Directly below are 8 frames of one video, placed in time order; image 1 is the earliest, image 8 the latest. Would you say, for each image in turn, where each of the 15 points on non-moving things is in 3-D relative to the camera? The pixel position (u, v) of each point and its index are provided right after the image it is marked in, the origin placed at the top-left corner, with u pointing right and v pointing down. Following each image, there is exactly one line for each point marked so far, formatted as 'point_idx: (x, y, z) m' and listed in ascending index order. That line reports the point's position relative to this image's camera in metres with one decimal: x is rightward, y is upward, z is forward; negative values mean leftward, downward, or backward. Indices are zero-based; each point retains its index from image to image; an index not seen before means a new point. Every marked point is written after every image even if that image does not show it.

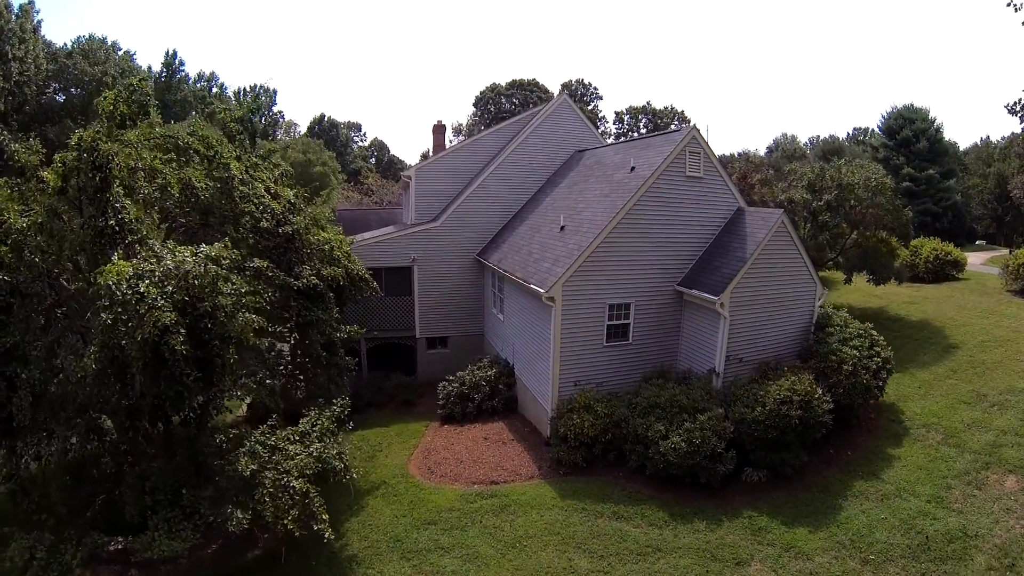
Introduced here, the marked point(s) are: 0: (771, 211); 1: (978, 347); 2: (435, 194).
0: (+5.9, +1.7, +11.8) m
1: (+14.8, -2.0, +16.9) m
2: (-2.8, +3.6, +19.0) m
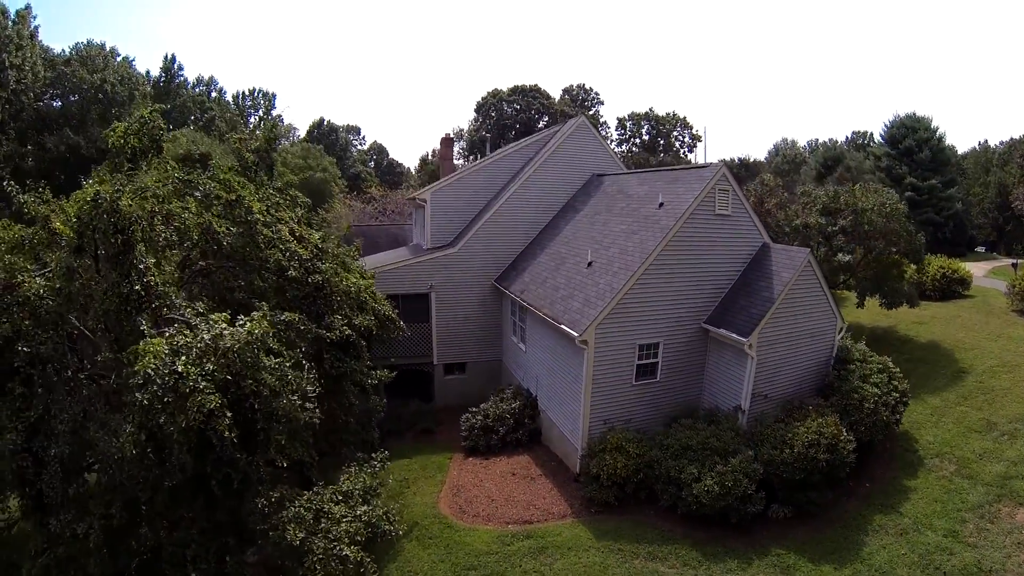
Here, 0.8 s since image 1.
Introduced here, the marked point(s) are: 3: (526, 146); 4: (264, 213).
0: (+6.6, +0.9, +11.9) m
1: (+15.5, -2.8, +17.1) m
2: (-2.2, +2.7, +19.1) m
3: (+0.7, +5.4, +19.3) m
4: (-4.8, +1.5, +9.1) m
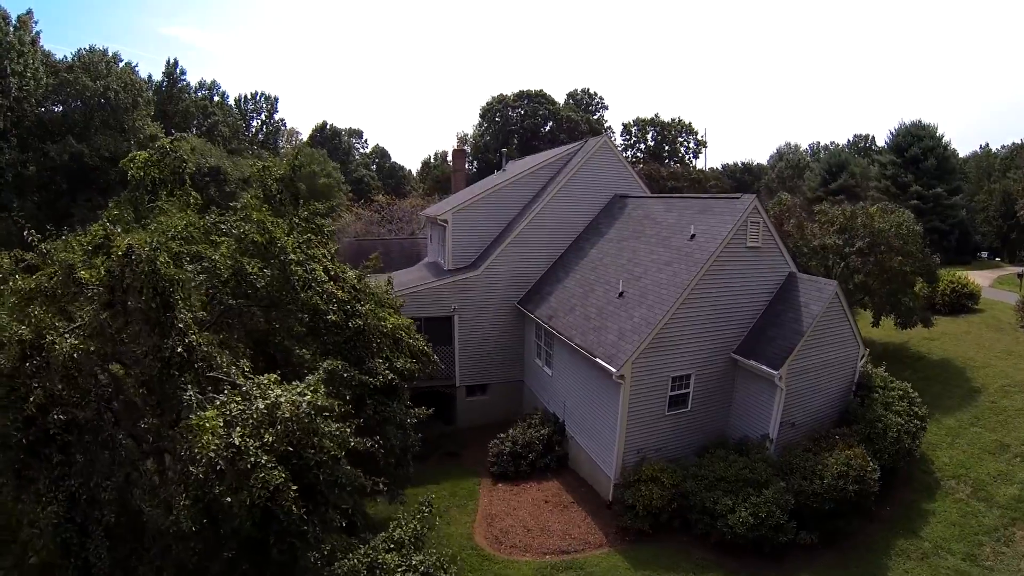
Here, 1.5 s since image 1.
0: (+7.4, +0.1, +12.2) m
1: (+16.2, -3.4, +17.4) m
2: (-1.4, +1.9, +19.3) m
3: (+1.4, +4.6, +19.5) m
4: (-4.0, +0.7, +9.4) m
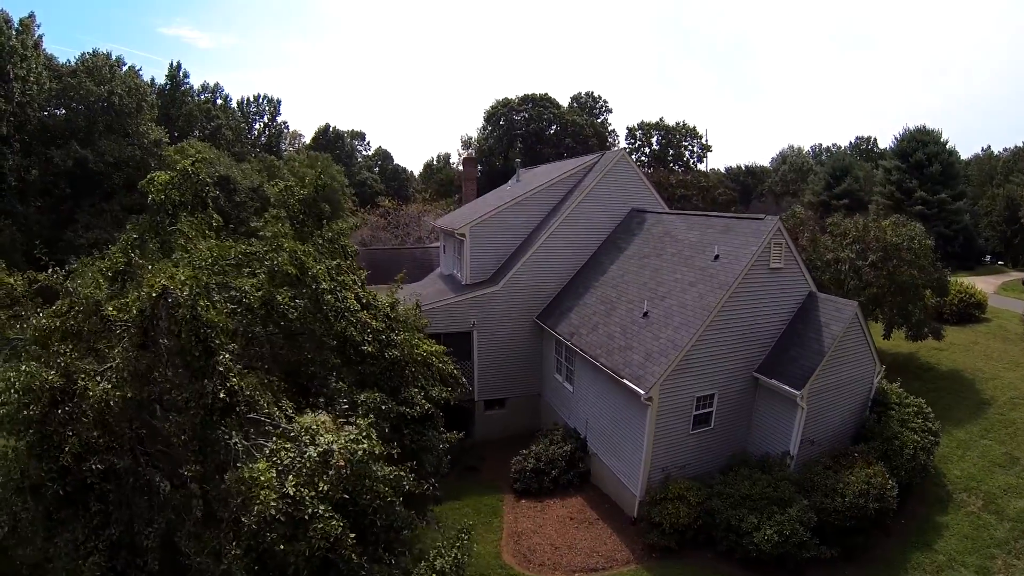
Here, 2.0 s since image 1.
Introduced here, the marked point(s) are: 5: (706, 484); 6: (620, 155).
0: (+8.0, -0.3, +12.5) m
1: (+16.9, -3.9, +17.7) m
2: (-0.8, +1.4, +19.6) m
3: (+2.0, +4.1, +19.7) m
4: (-3.4, +0.2, +9.6) m
5: (+4.6, -4.6, +12.2) m
6: (+3.9, +4.8, +18.6) m
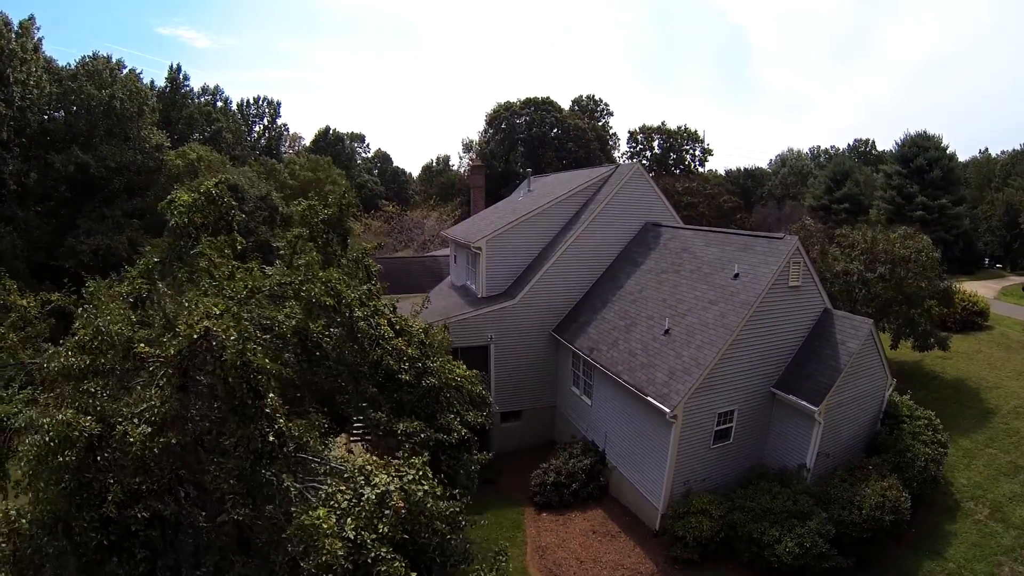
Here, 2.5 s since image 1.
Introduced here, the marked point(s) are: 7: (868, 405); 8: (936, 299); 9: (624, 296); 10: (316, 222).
0: (+8.6, -0.8, +12.8) m
1: (+17.5, -4.3, +18.1) m
2: (-0.2, +0.9, +19.9) m
3: (+2.6, +3.7, +20.1) m
4: (-2.8, -0.3, +9.9) m
5: (+5.2, -5.1, +12.6) m
6: (+4.5, +4.3, +19.0) m
7: (+9.6, -3.1, +14.1) m
8: (+16.3, -0.4, +19.9) m
9: (+3.5, -0.3, +16.2) m
10: (-4.7, +1.6, +12.6) m
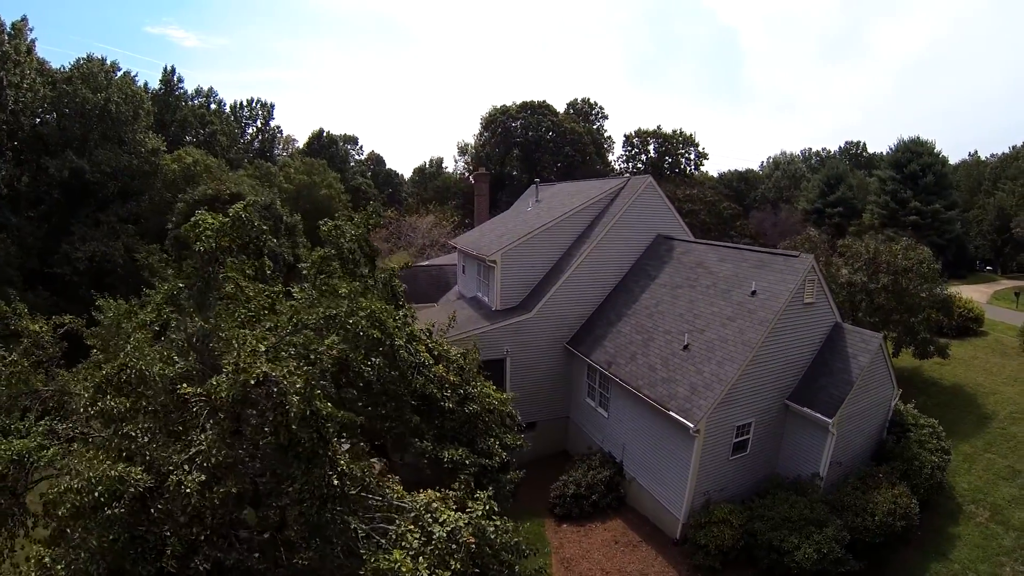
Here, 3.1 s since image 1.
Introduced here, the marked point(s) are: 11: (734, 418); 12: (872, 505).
0: (+9.2, -1.2, +13.4) m
1: (+18.0, -4.7, +18.8) m
2: (+0.3, +0.5, +20.3) m
3: (+3.1, +3.2, +20.6) m
4: (-2.1, -0.8, +10.3) m
5: (+5.9, -5.5, +13.1) m
6: (+5.0, +3.9, +19.5) m
7: (+10.3, -3.5, +14.6) m
8: (+16.8, -0.8, +20.6) m
9: (+4.1, -0.7, +16.7) m
10: (-4.1, +1.1, +13.0) m
11: (+5.5, -3.2, +12.9) m
12: (+8.7, -5.2, +12.5) m
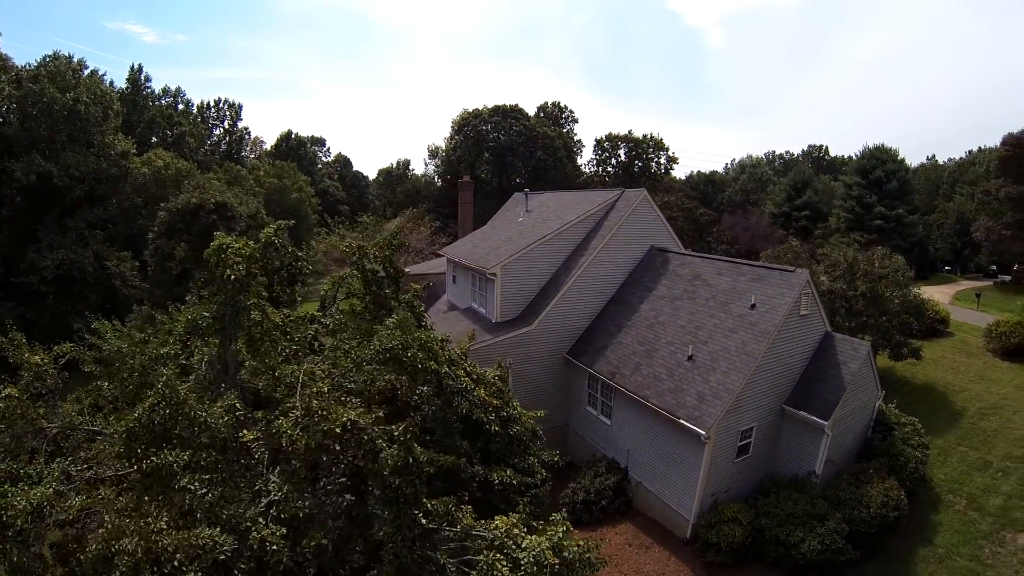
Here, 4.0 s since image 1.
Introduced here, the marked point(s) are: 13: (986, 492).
0: (+9.7, -1.5, +14.4) m
1: (+18.2, -4.9, +20.3) m
2: (+0.3, 0.0, +20.9) m
3: (+3.1, +2.8, +21.3) m
4: (-1.5, -1.2, +10.8) m
5: (+6.3, -5.8, +14.0) m
6: (+5.0, +3.5, +20.3) m
7: (+10.6, -3.8, +15.7) m
8: (+16.8, -1.0, +22.0) m
9: (+4.3, -1.1, +17.4) m
10: (-3.7, +0.6, +13.3) m
11: (+6.0, -3.6, +13.8) m
12: (+9.2, -5.5, +13.5) m
13: (+15.2, -6.7, +16.5) m
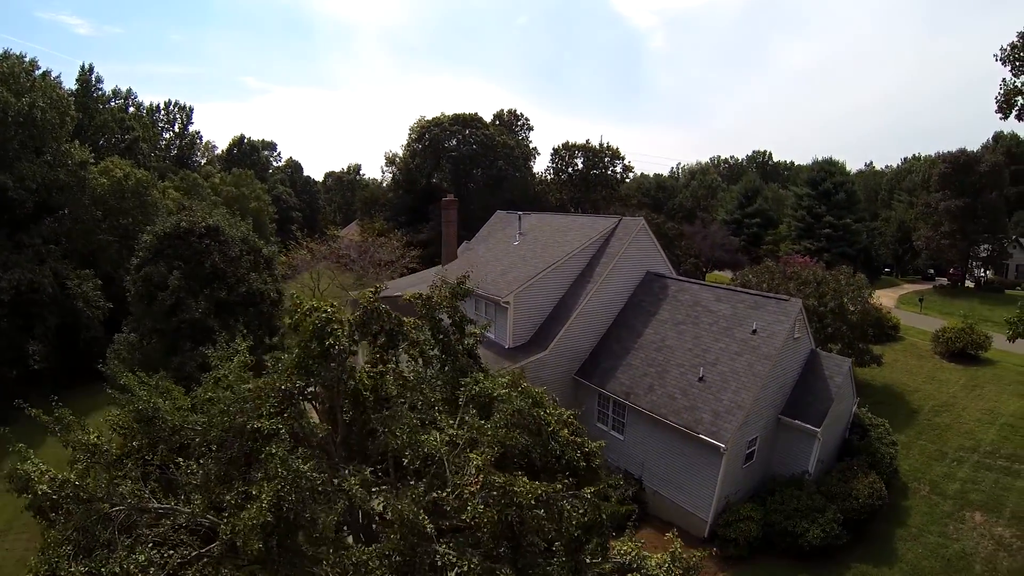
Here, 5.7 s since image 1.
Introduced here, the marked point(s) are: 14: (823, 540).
0: (+10.7, -2.3, +16.8) m
1: (+18.9, -5.5, +23.3) m
2: (+0.9, -1.0, +22.6) m
3: (+3.5, +1.9, +23.2) m
4: (-0.1, -2.2, +12.4) m
5: (+7.5, -6.7, +16.1) m
6: (+5.5, +2.6, +22.4) m
7: (+11.6, -4.6, +18.2) m
8: (+17.3, -1.7, +25.0) m
9: (+5.1, -2.0, +19.4) m
10: (-2.5, -0.4, +14.7) m
11: (+7.1, -4.4, +15.9) m
12: (+10.4, -6.3, +15.9) m
13: (+16.2, -7.3, +19.4) m
14: (+8.7, -7.2, +14.5) m
